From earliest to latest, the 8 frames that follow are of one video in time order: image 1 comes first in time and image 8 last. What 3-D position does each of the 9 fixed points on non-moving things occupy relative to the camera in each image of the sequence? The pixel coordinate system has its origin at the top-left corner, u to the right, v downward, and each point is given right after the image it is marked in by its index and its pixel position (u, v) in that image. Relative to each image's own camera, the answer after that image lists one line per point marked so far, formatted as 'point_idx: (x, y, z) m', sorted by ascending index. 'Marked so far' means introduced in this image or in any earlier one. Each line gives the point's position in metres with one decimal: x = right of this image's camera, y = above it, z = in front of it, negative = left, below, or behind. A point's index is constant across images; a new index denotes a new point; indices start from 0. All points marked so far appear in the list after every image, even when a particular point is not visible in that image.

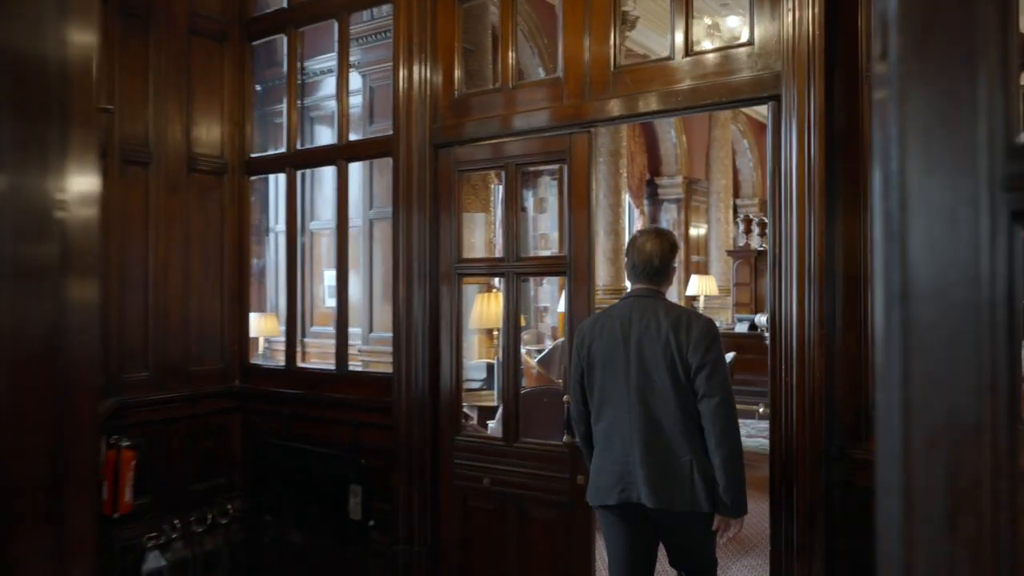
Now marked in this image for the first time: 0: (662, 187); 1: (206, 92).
0: (+3.0, +2.0, +16.4) m
1: (-1.5, +1.0, +4.1) m
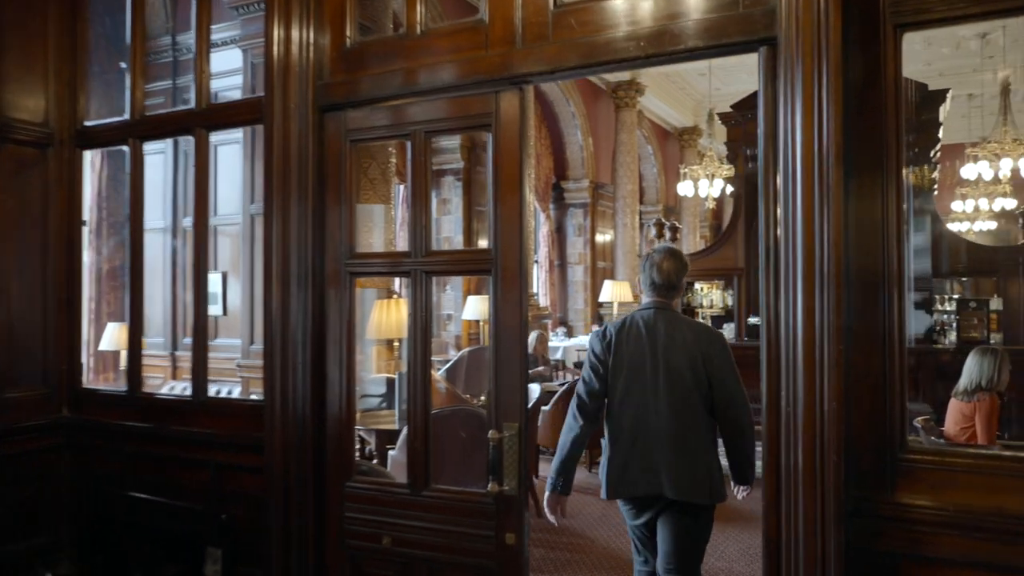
0: (+1.1, +1.9, +16.0) m
1: (-1.9, +1.0, +3.2) m
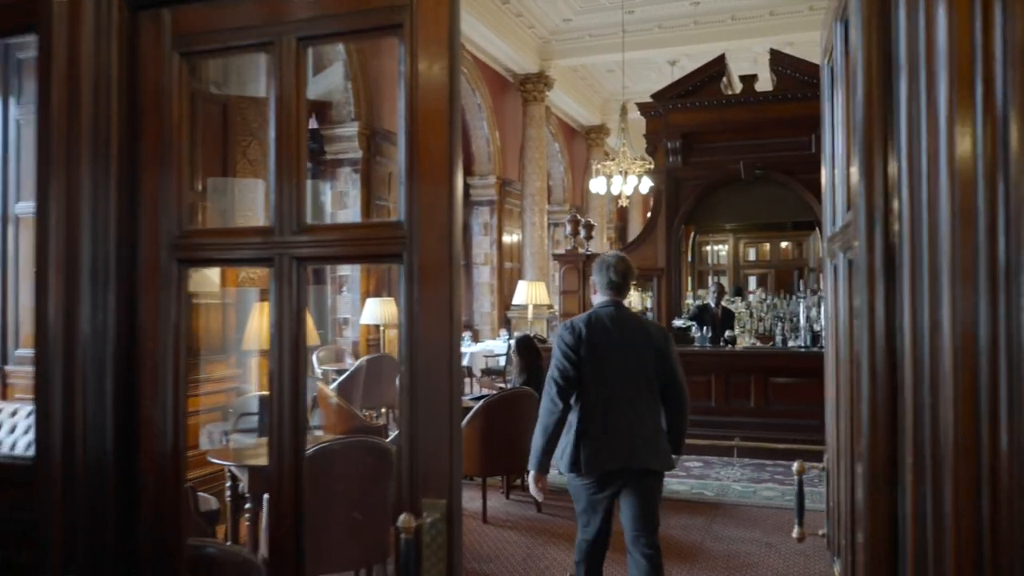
0: (-0.7, +1.9, +15.2) m
1: (-2.1, +1.0, +2.1) m
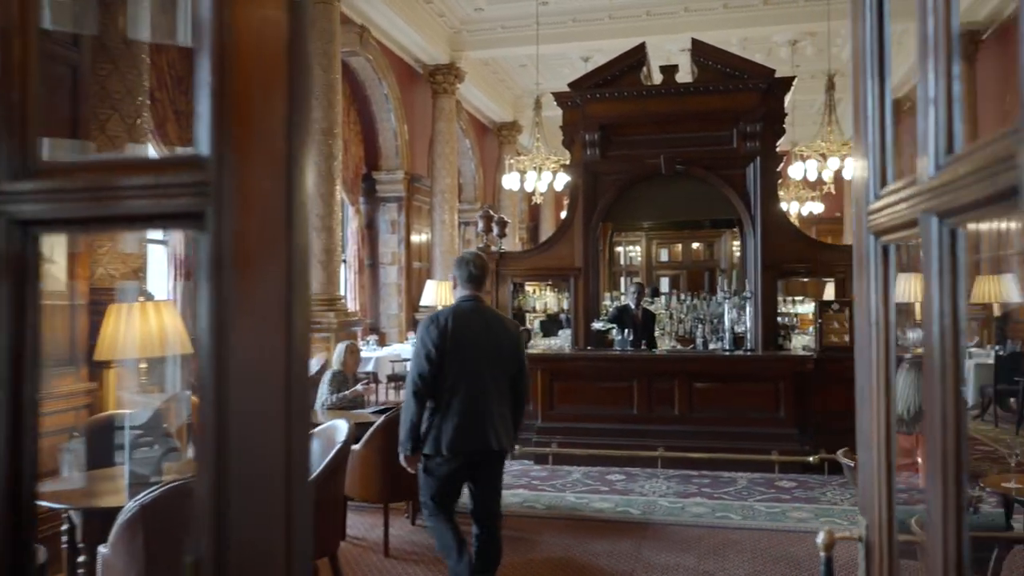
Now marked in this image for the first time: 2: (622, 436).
0: (-2.3, +1.8, +14.4) m
1: (-2.3, +1.0, +1.2) m
2: (+0.9, -1.3, +7.0) m
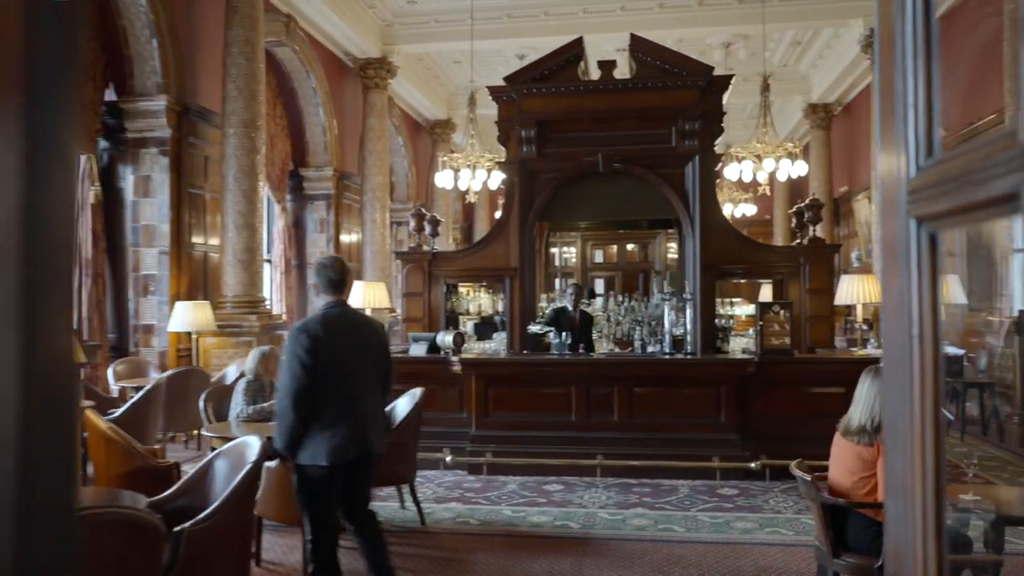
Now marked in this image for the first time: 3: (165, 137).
0: (-3.4, +1.8, +13.9) m
1: (-2.4, +1.0, +0.7) m
2: (+0.4, -1.3, +6.7) m
3: (-3.8, +1.7, +9.0) m
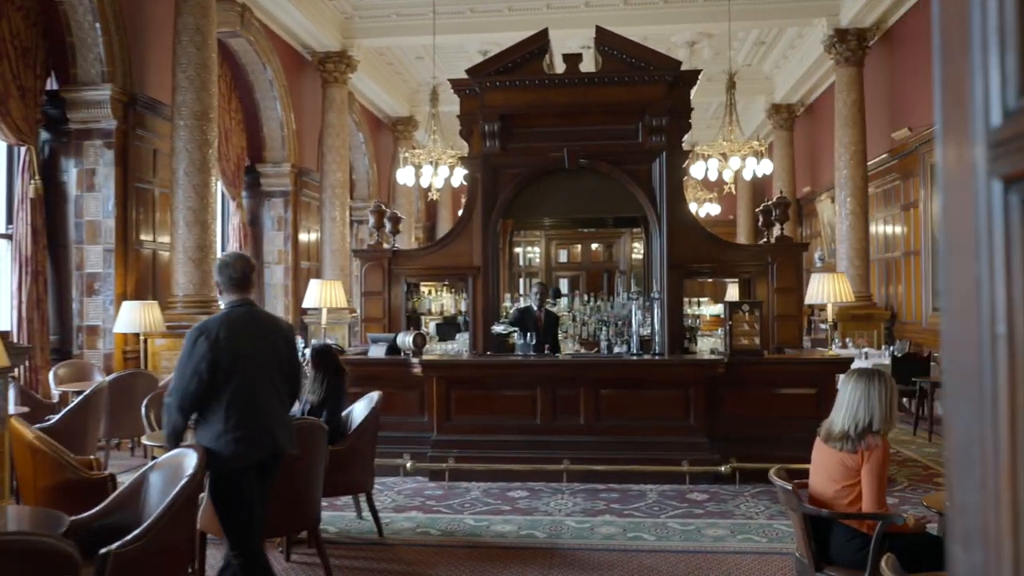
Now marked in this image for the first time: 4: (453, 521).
0: (-4.0, +1.8, +13.4) m
1: (-2.4, +1.0, +0.3) m
2: (+0.1, -1.3, +6.4) m
3: (-4.2, +1.7, +8.6) m
4: (-0.4, -1.5, +5.4) m
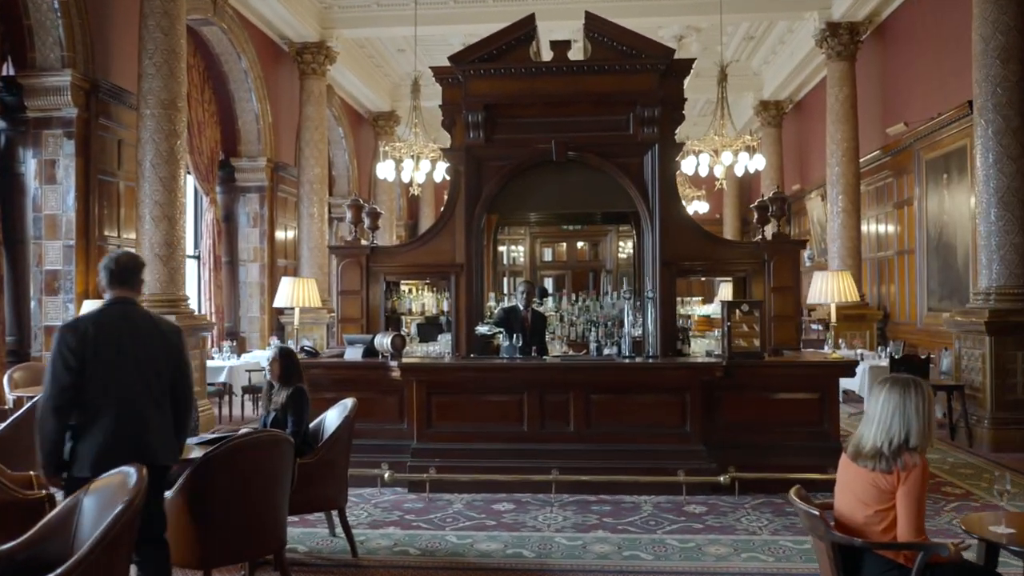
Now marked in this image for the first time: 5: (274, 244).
0: (-4.3, +1.9, +13.0) m
1: (-2.4, +1.0, -0.1) m
2: (0.0, -1.2, +6.0) m
3: (-4.3, +1.7, +8.1) m
4: (-0.5, -1.5, +5.0) m
5: (-3.9, +0.7, +13.3) m
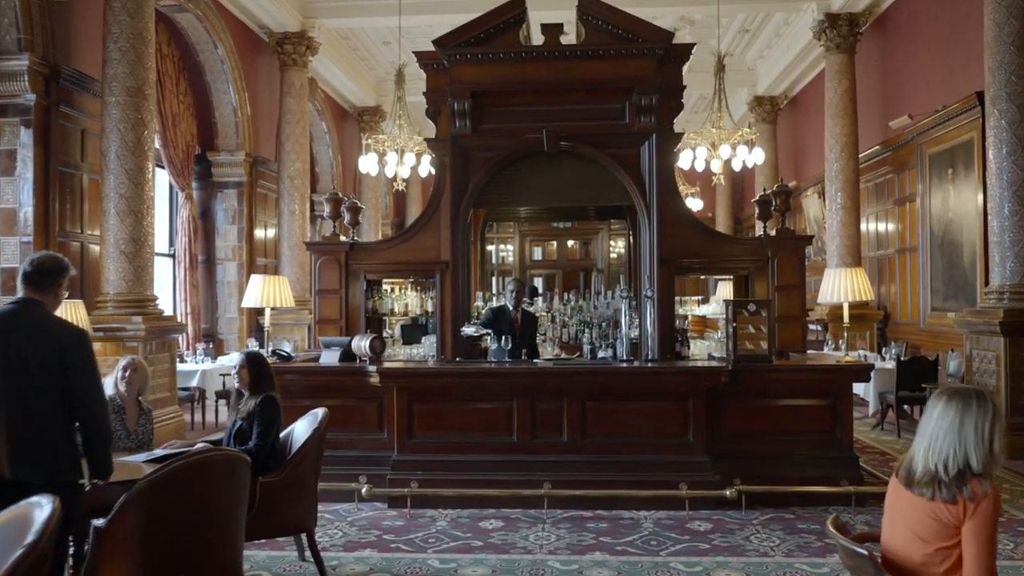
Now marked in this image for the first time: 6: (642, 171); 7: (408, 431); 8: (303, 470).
0: (-4.5, +1.9, +12.4) m
1: (-2.3, +1.0, -0.6) m
2: (-0.1, -1.2, +5.6) m
3: (-4.4, +1.7, +7.6) m
4: (-0.5, -1.5, +4.5) m
5: (-4.0, +0.7, +12.8) m
6: (+1.2, +1.0, +7.3) m
7: (-0.7, -1.0, +5.7) m
8: (-1.1, -0.9, +4.2) m
